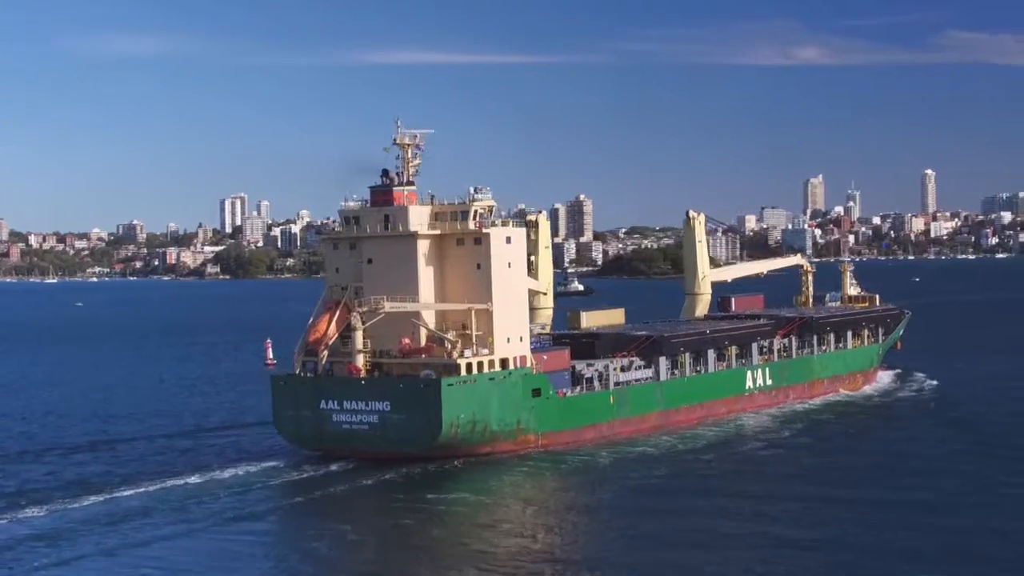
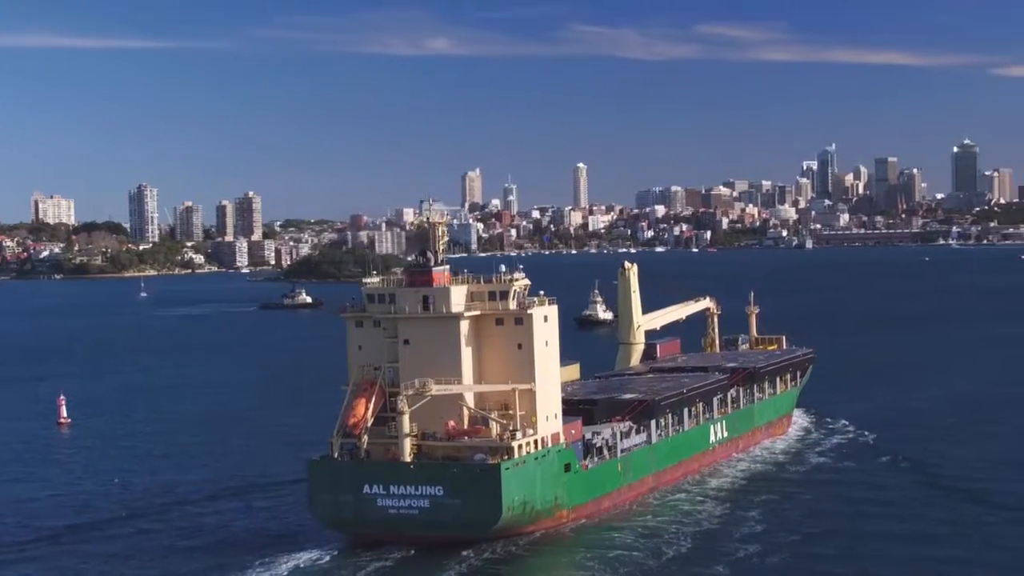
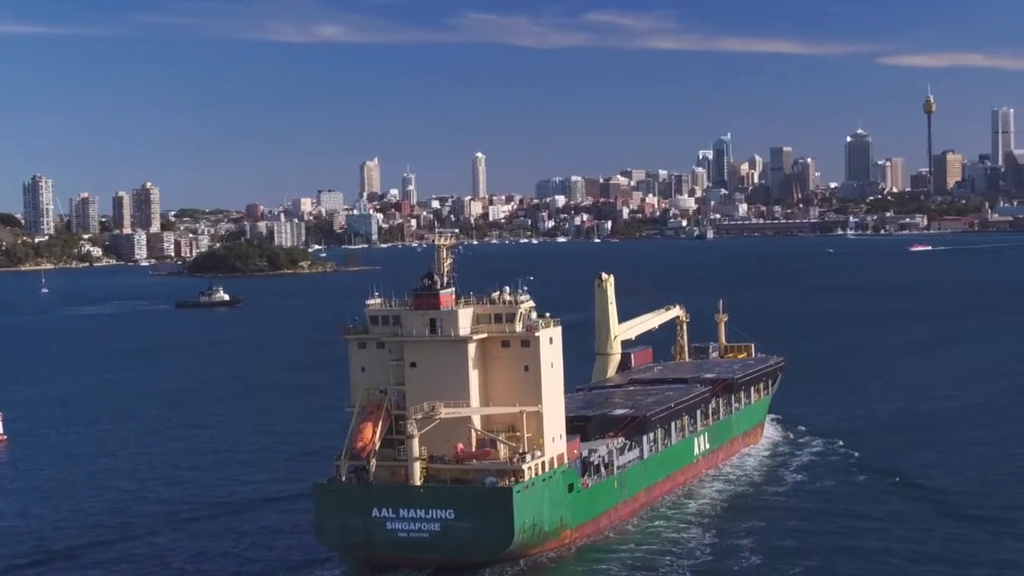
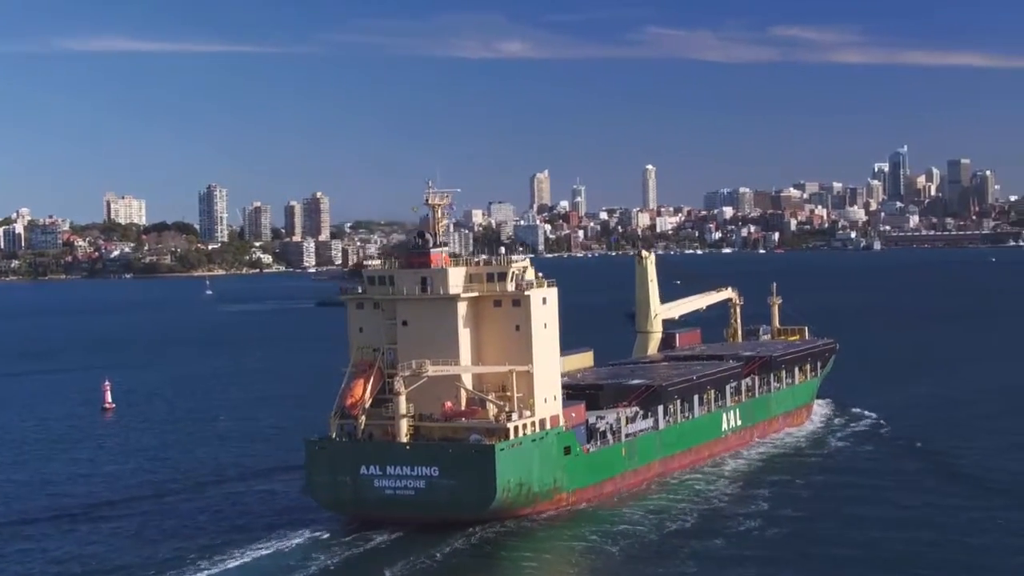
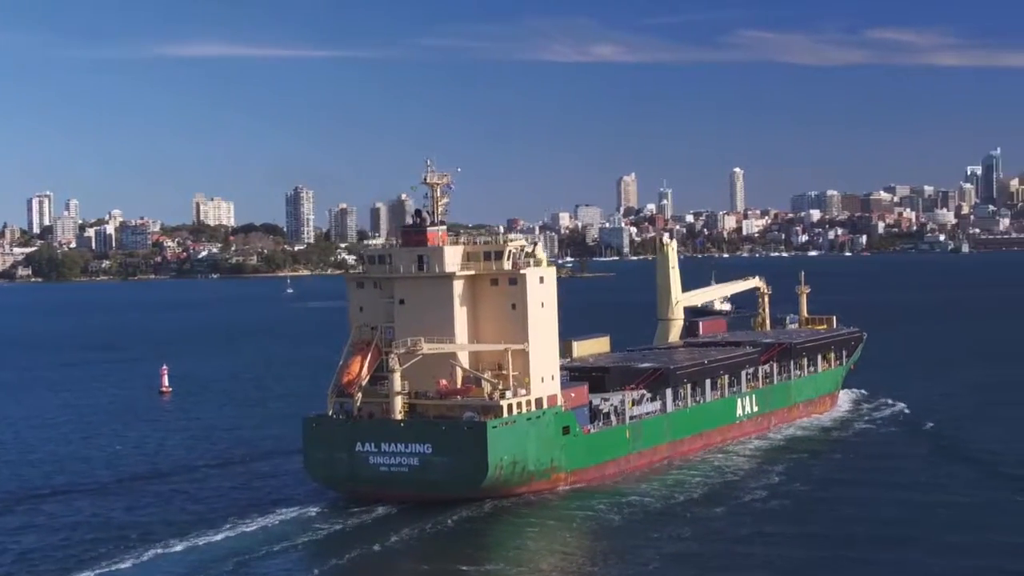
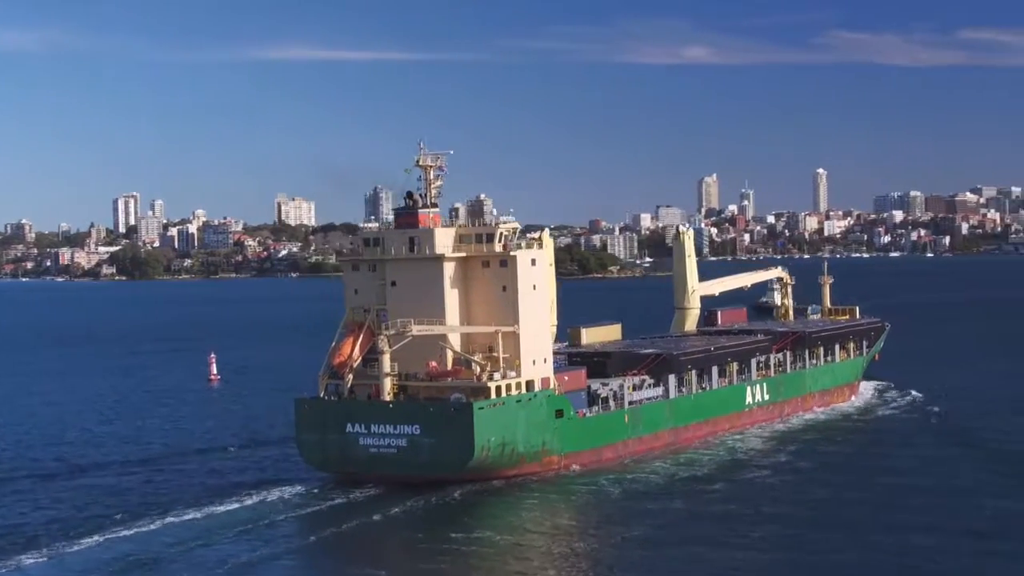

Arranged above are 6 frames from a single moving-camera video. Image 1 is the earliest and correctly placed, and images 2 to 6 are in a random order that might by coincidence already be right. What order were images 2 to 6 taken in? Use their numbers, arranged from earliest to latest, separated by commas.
6, 5, 4, 2, 3
